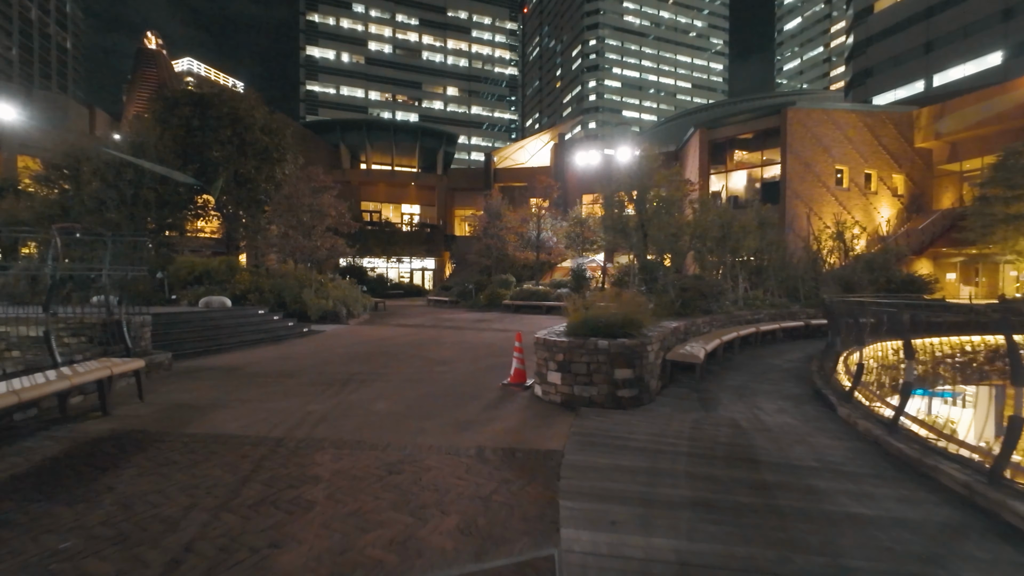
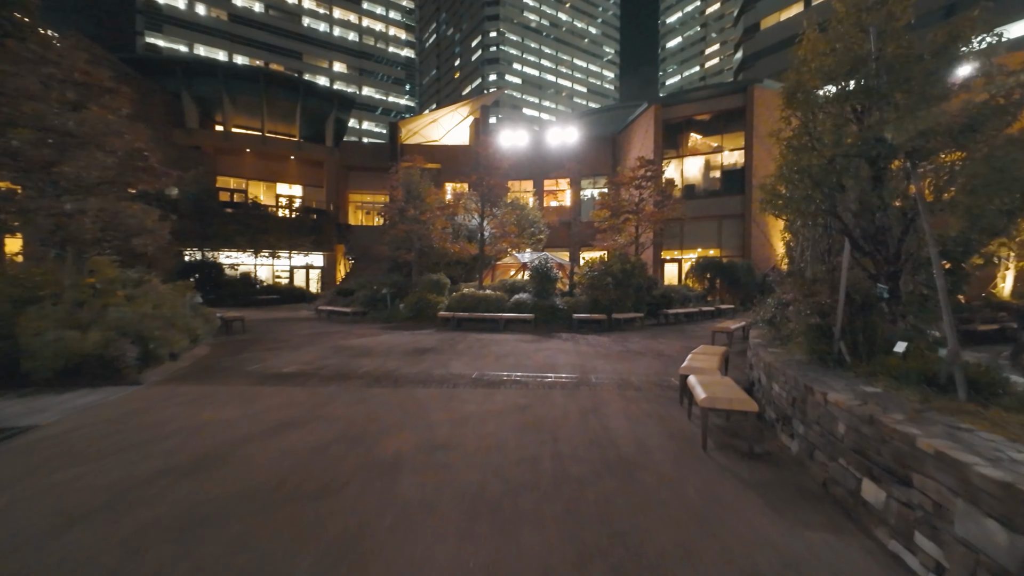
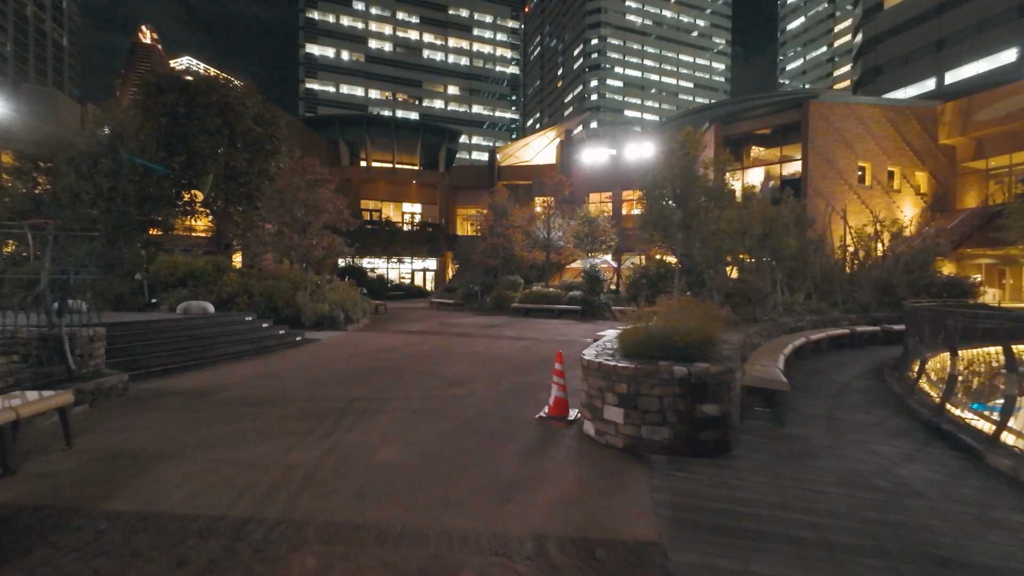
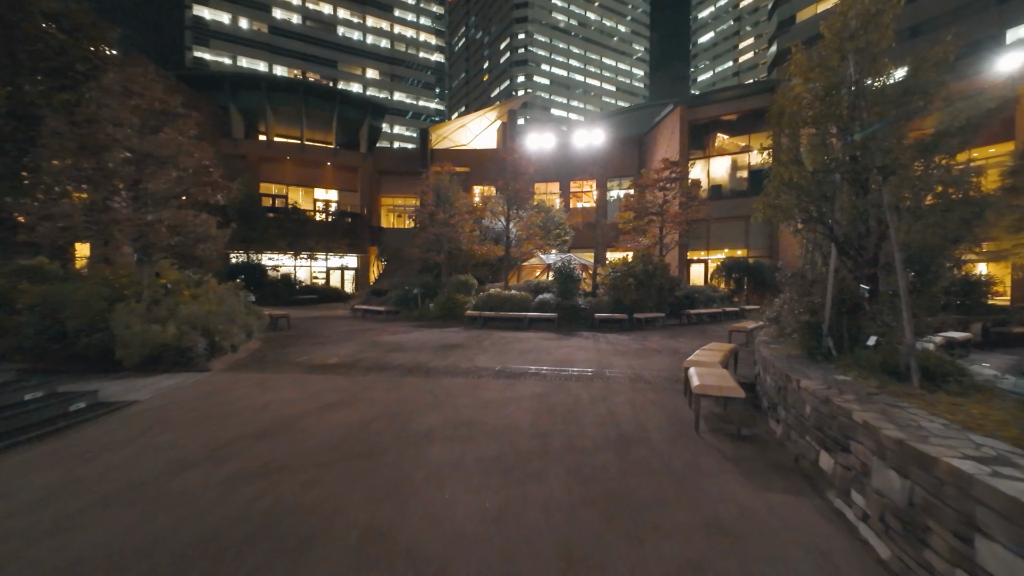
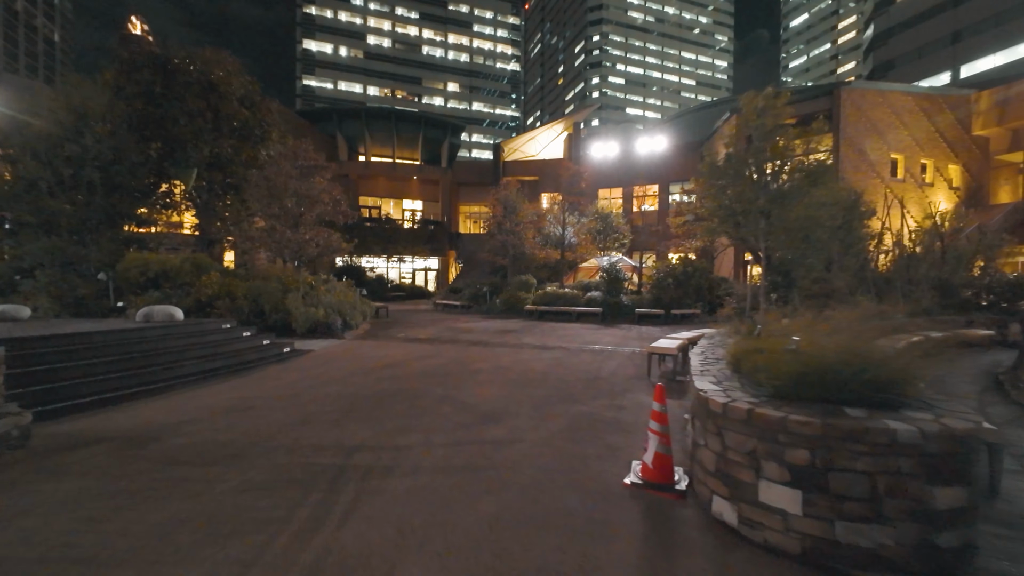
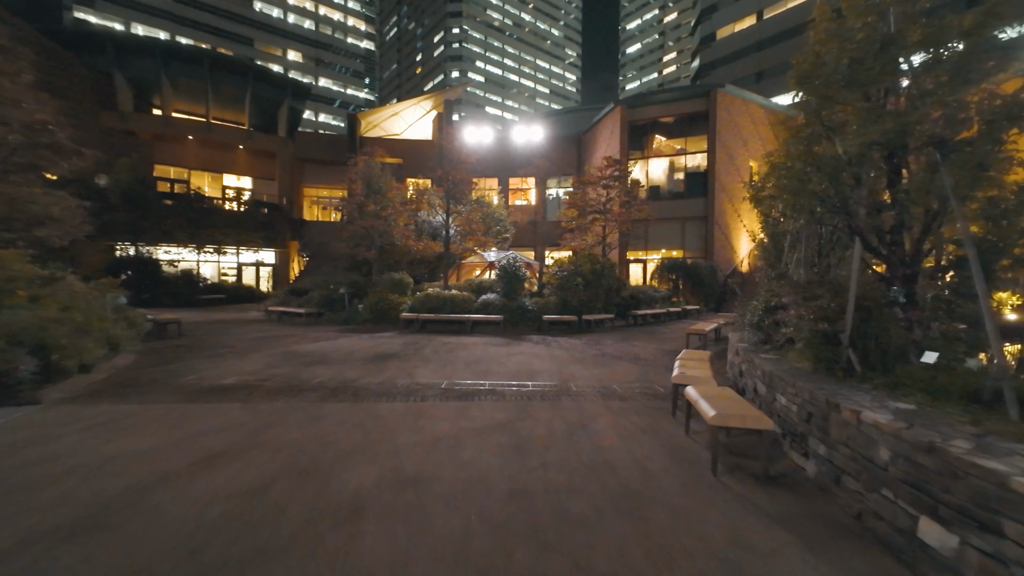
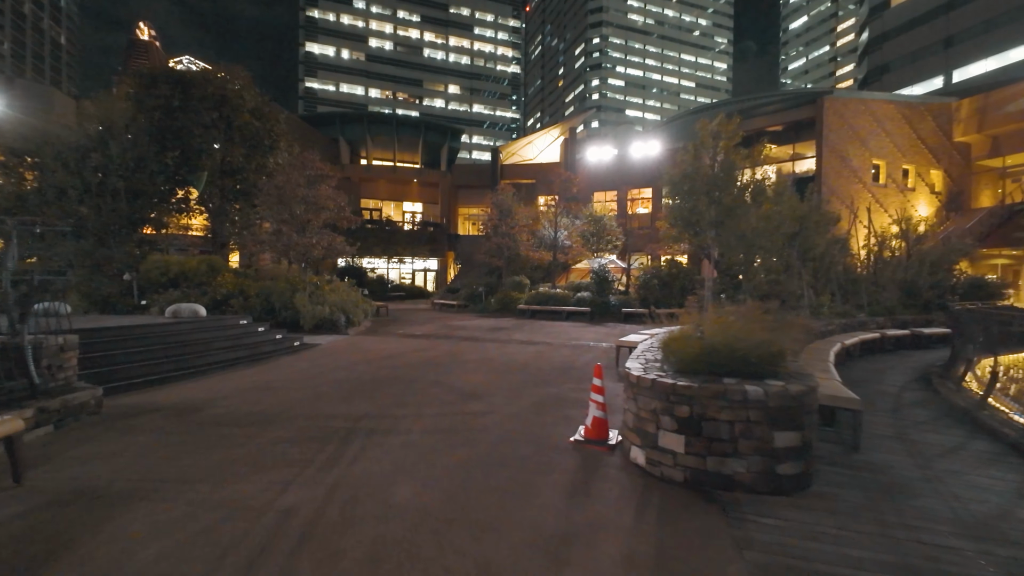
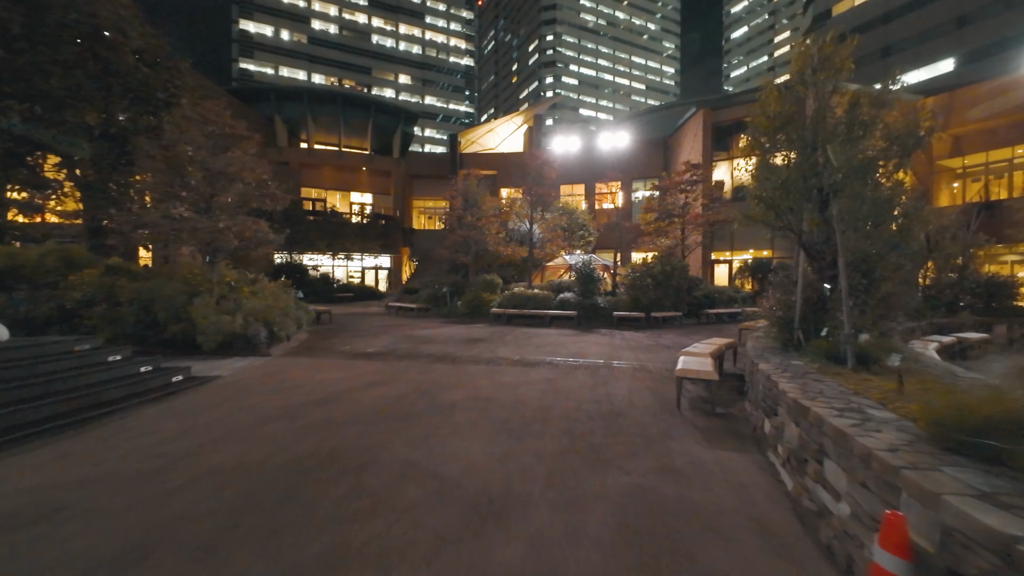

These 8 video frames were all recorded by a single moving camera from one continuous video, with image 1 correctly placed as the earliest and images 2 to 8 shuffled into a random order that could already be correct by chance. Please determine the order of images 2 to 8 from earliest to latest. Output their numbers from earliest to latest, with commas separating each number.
3, 7, 5, 8, 4, 2, 6
